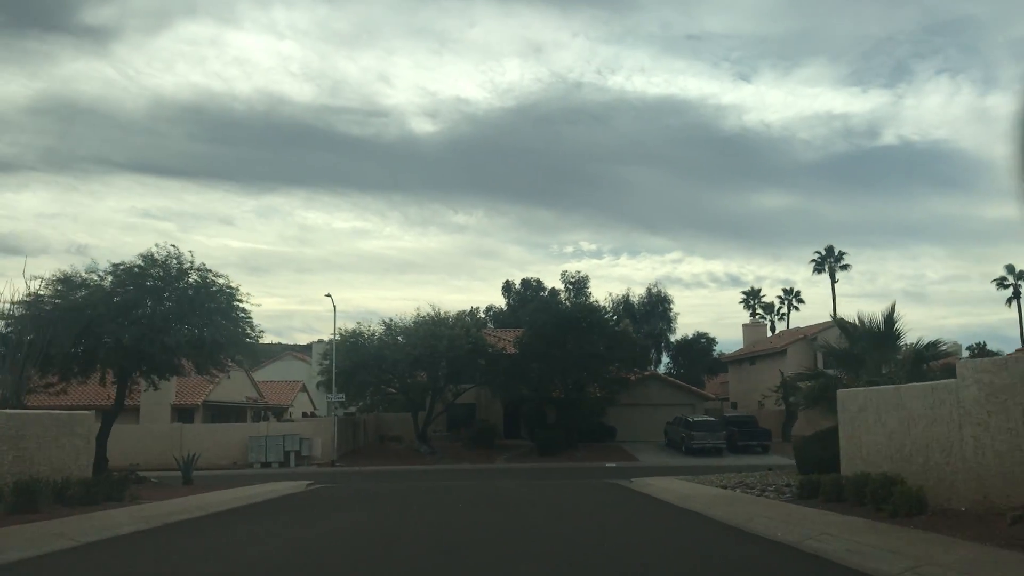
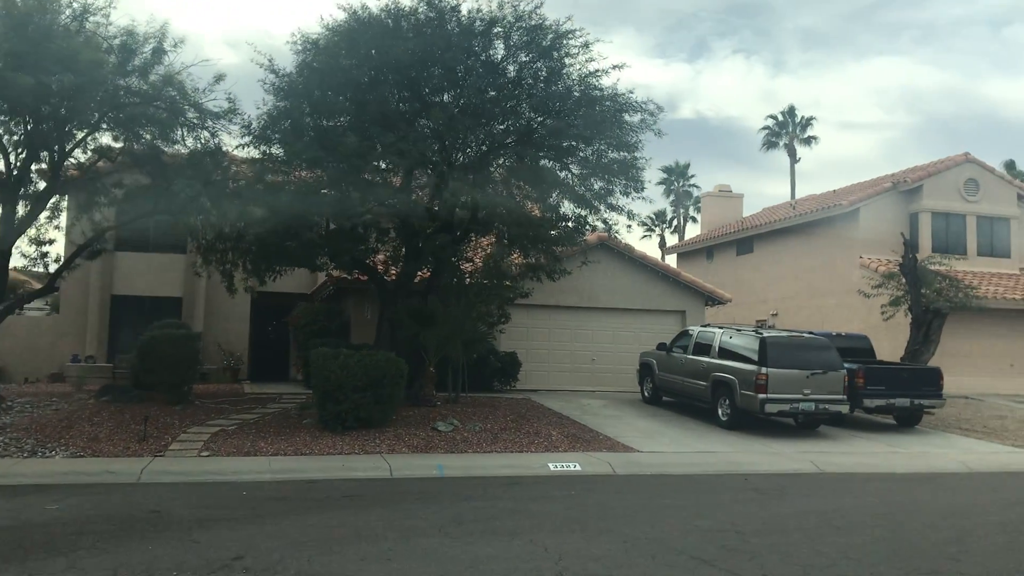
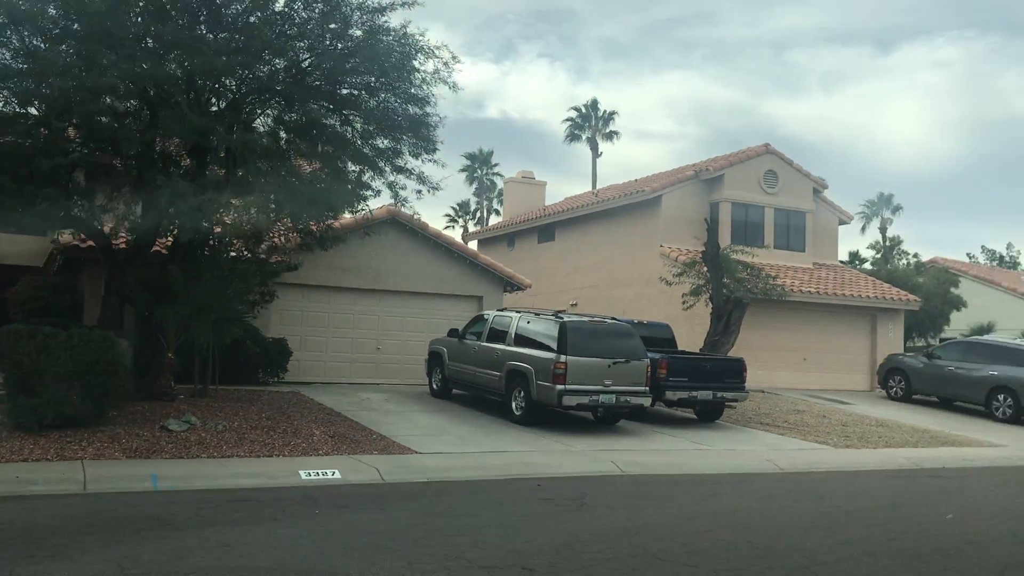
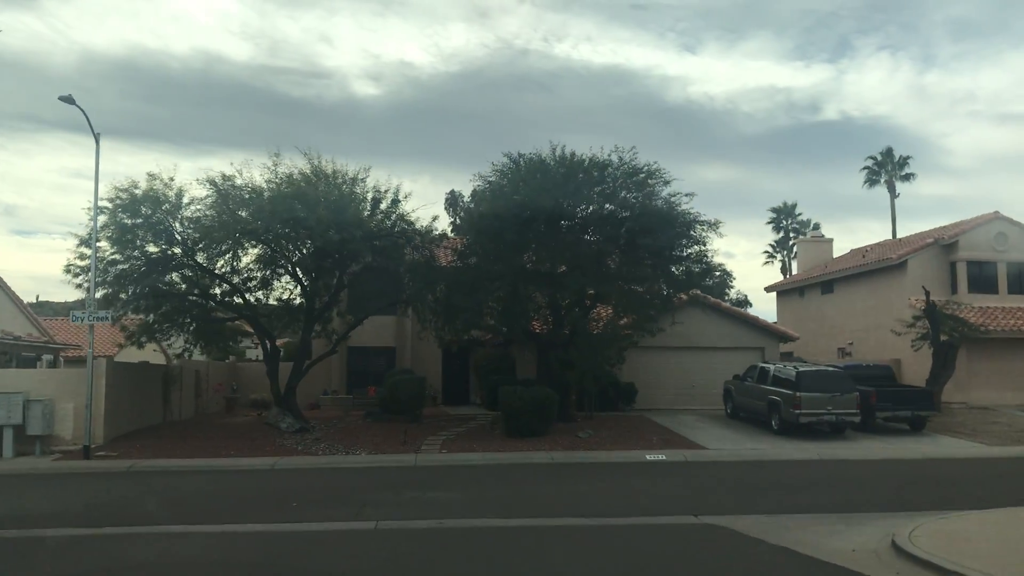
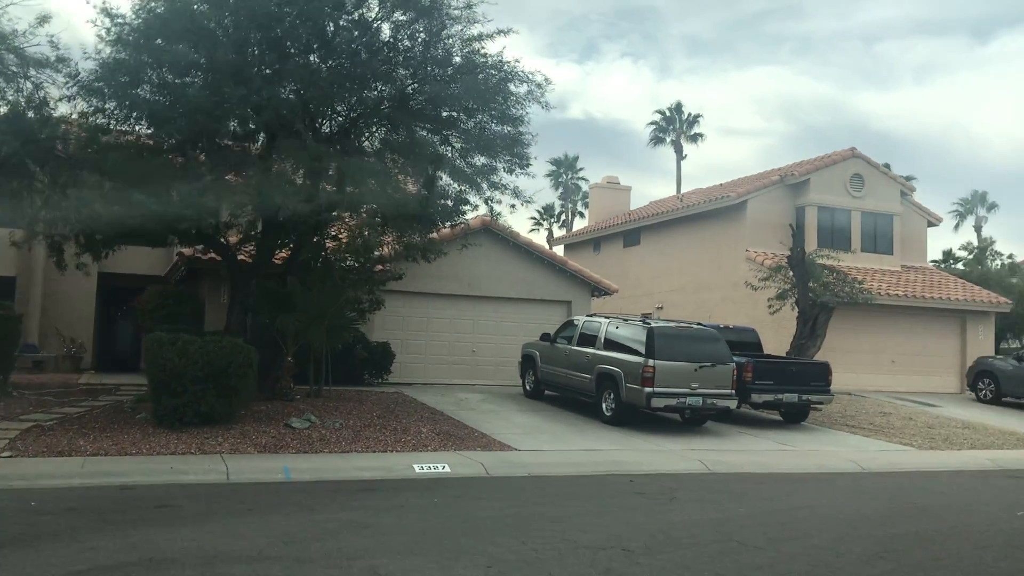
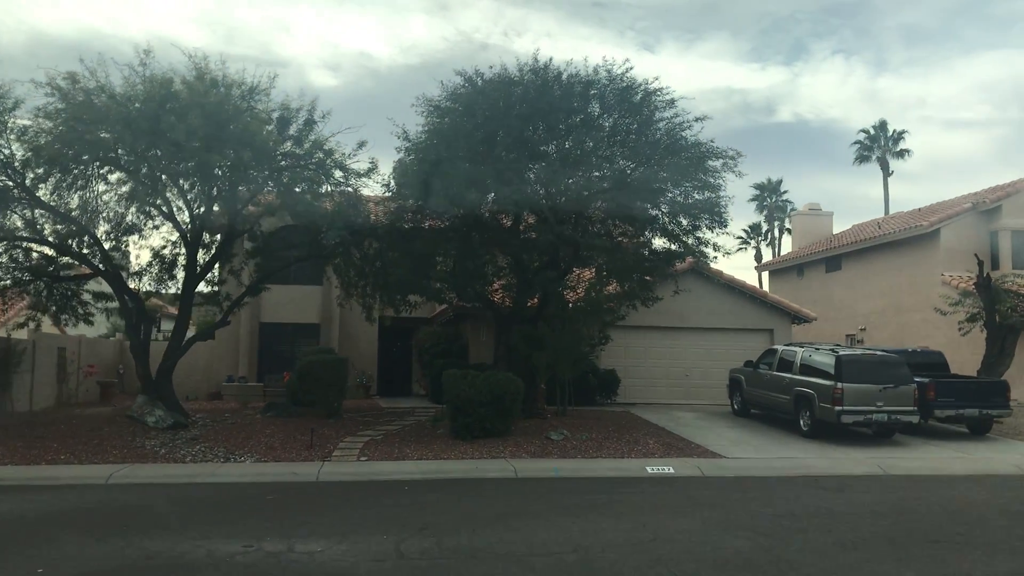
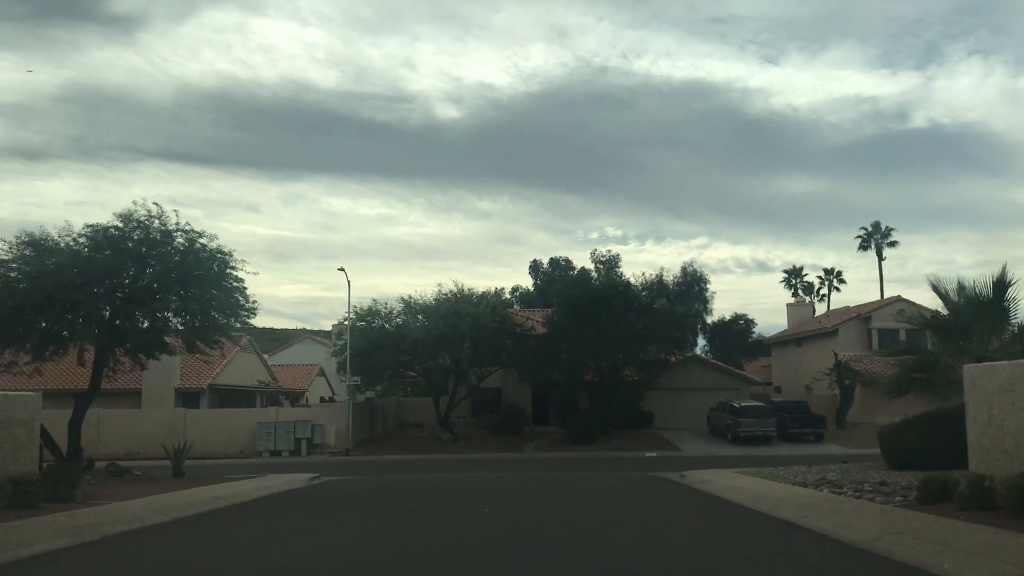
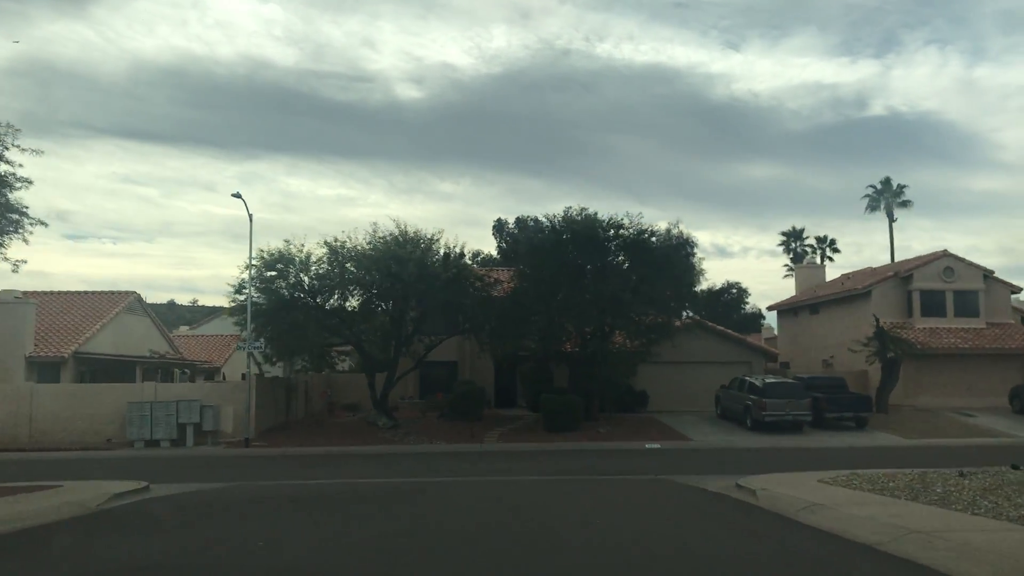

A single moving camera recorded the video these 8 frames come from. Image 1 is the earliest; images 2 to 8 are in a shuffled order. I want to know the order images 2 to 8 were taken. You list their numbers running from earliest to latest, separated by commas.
7, 8, 4, 6, 2, 5, 3
